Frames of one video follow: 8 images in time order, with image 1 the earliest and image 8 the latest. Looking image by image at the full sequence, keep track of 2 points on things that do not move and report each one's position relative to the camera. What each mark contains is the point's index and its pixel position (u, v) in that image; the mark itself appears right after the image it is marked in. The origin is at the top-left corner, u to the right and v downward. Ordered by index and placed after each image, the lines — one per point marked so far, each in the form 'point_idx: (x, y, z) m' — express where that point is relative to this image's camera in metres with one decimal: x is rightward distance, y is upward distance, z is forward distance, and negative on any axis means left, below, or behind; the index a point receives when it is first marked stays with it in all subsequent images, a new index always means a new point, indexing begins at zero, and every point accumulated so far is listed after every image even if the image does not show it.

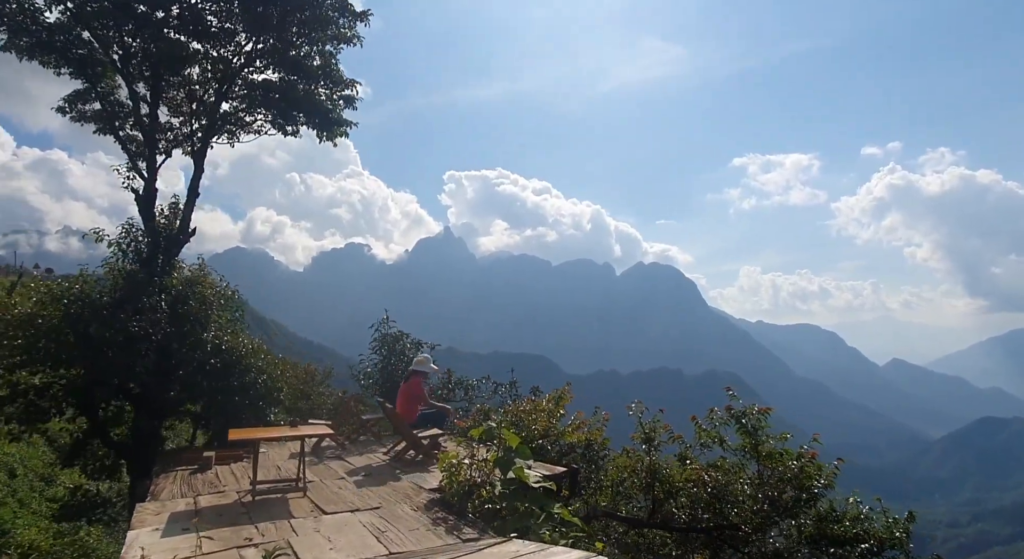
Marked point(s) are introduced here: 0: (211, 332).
0: (-3.7, -0.6, +7.9) m
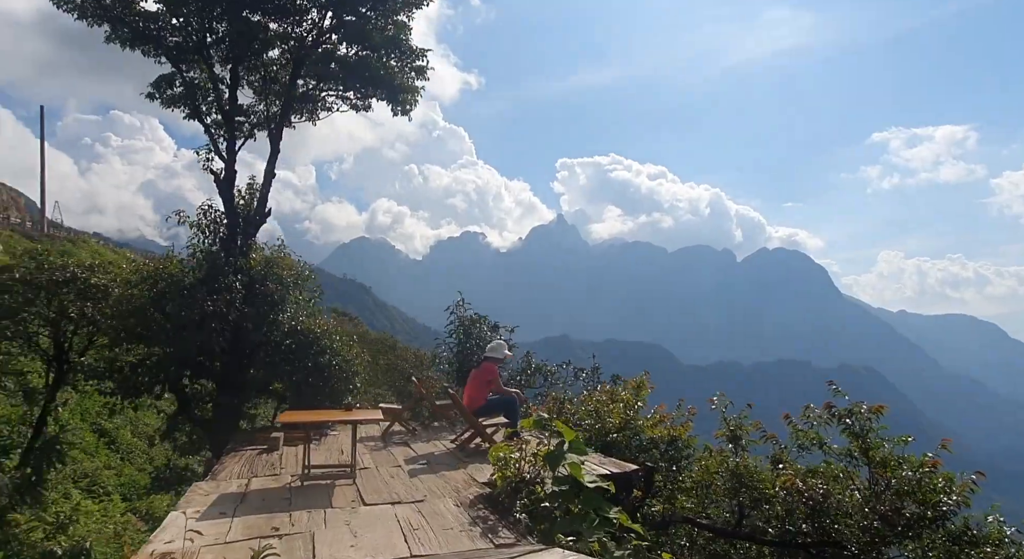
0: (-2.8, -0.4, +8.0) m
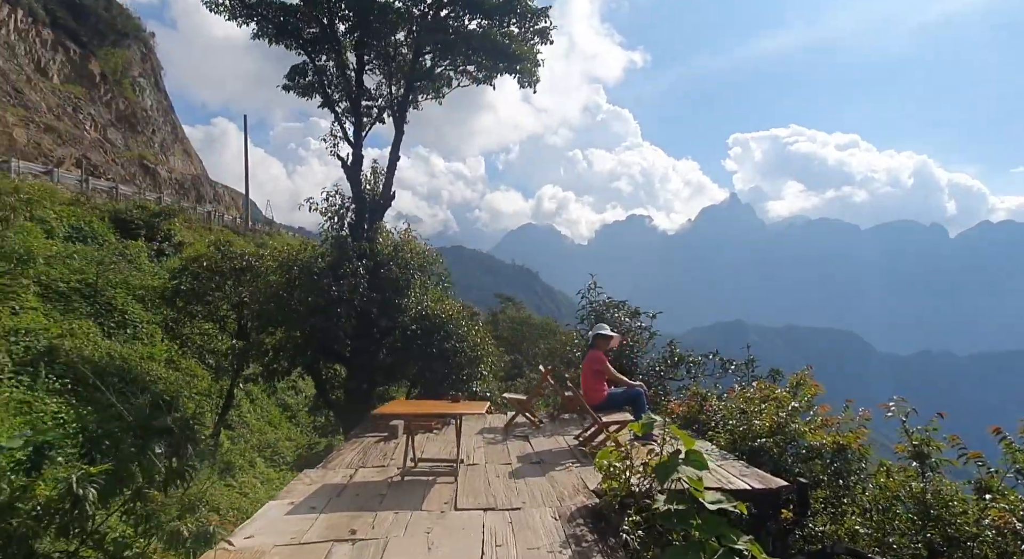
0: (-1.2, -0.2, +7.8) m
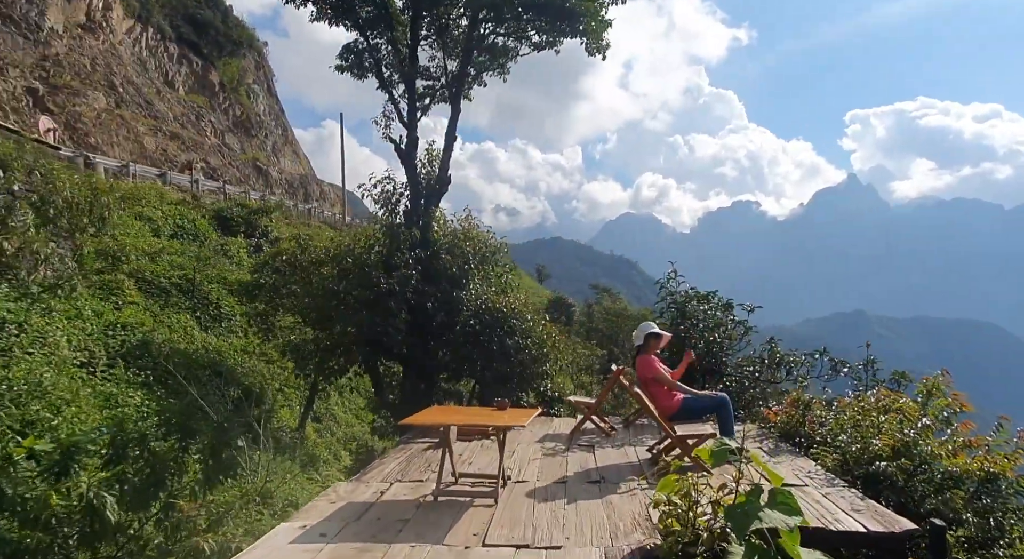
0: (-0.5, -0.1, +7.2) m
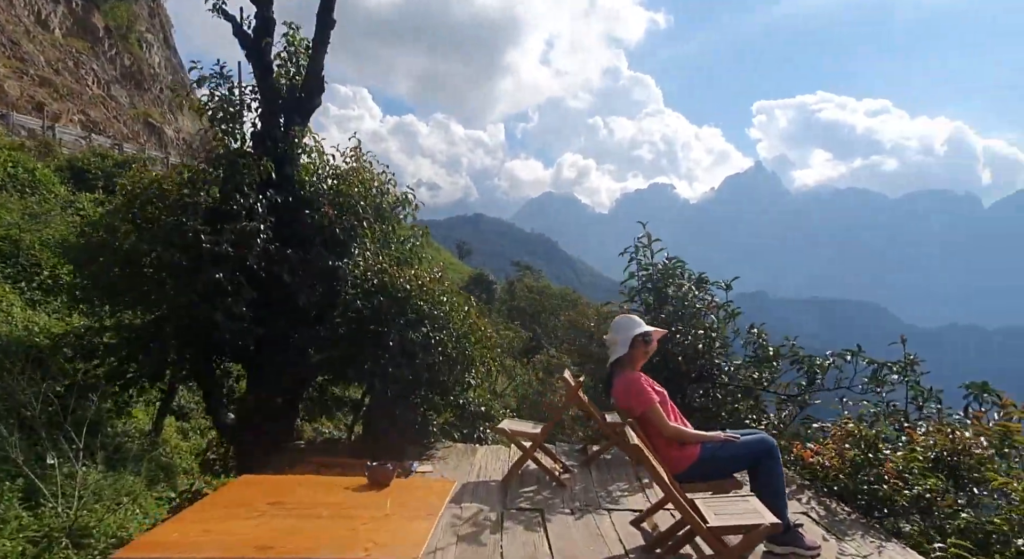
0: (-1.2, +0.2, +4.7) m
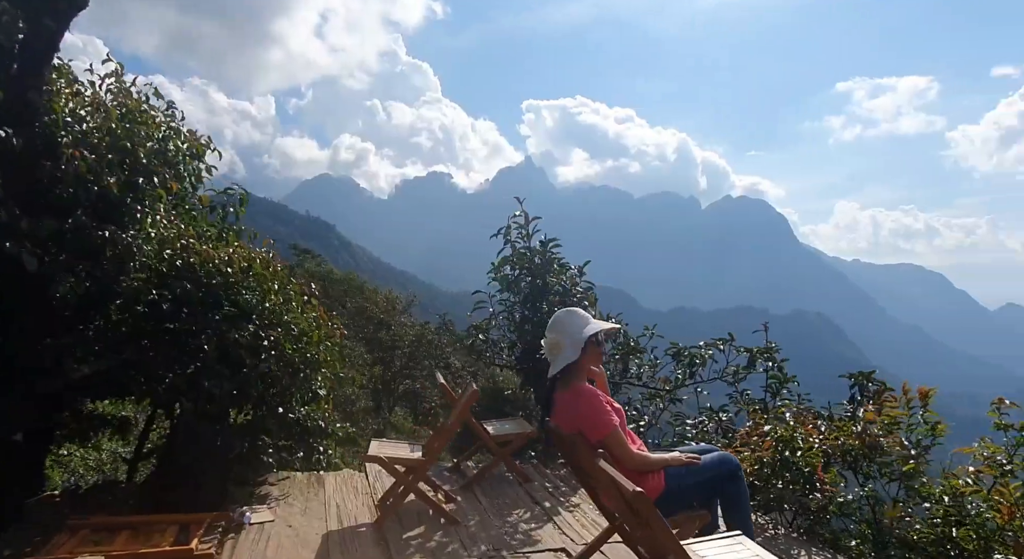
0: (-1.9, +0.3, +3.3) m
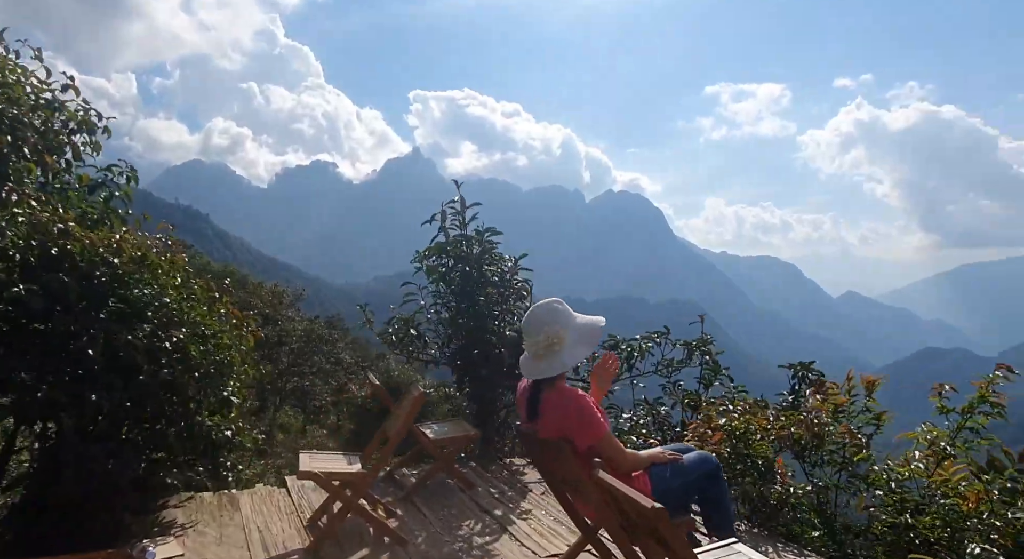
0: (-2.1, +0.3, +2.7) m
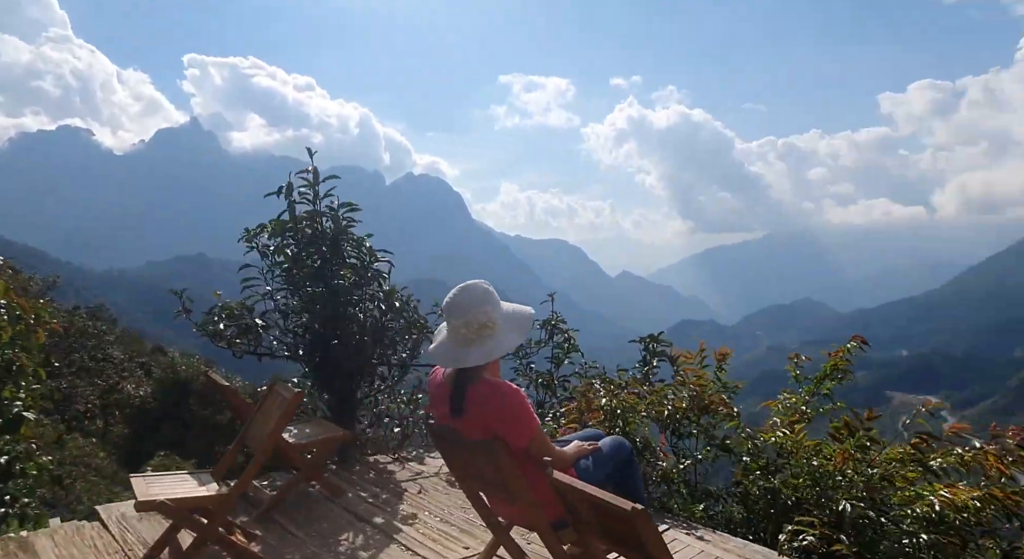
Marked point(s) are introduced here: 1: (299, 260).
0: (-2.4, +0.3, +1.7) m
1: (-1.3, +0.1, +3.8) m
